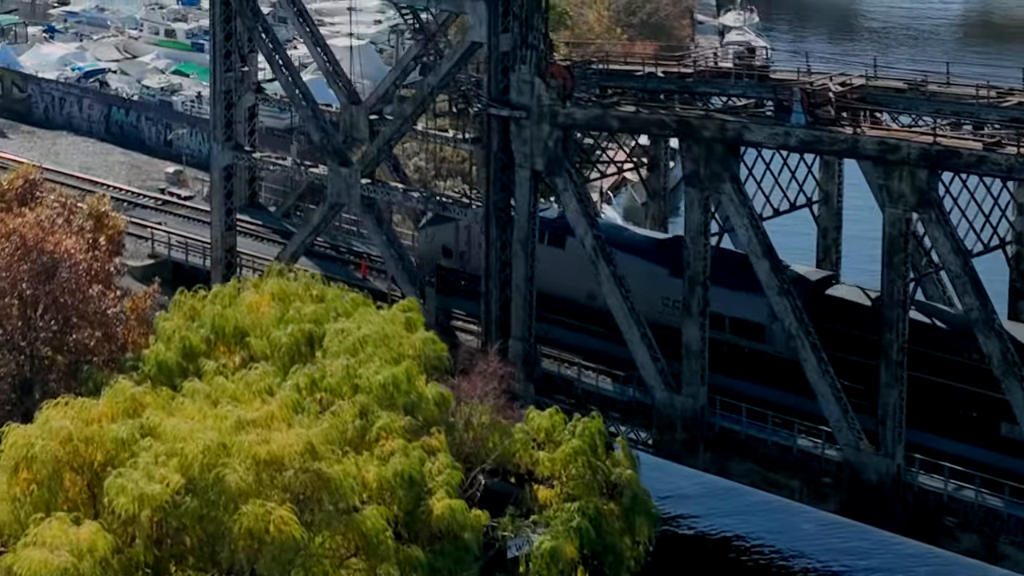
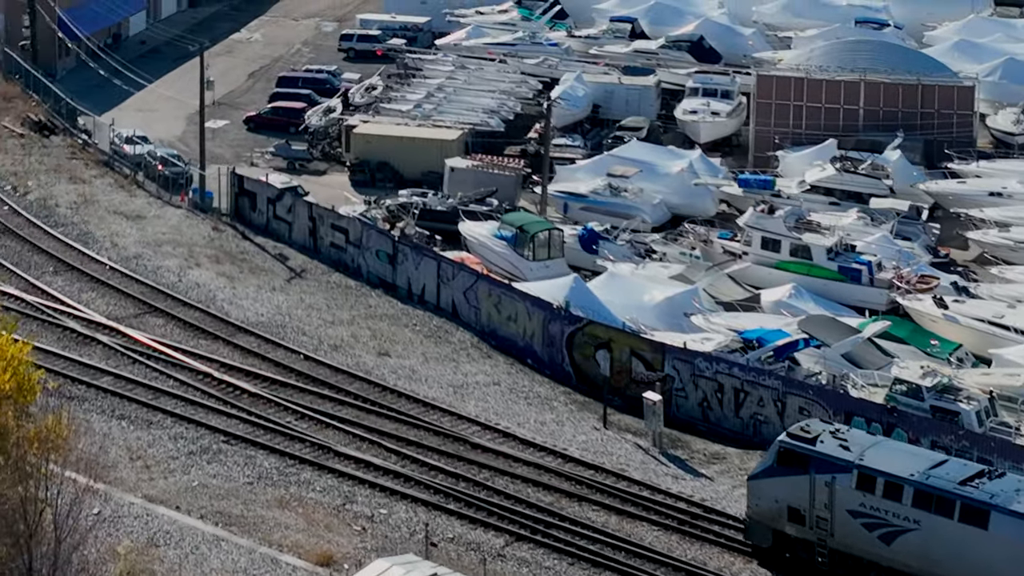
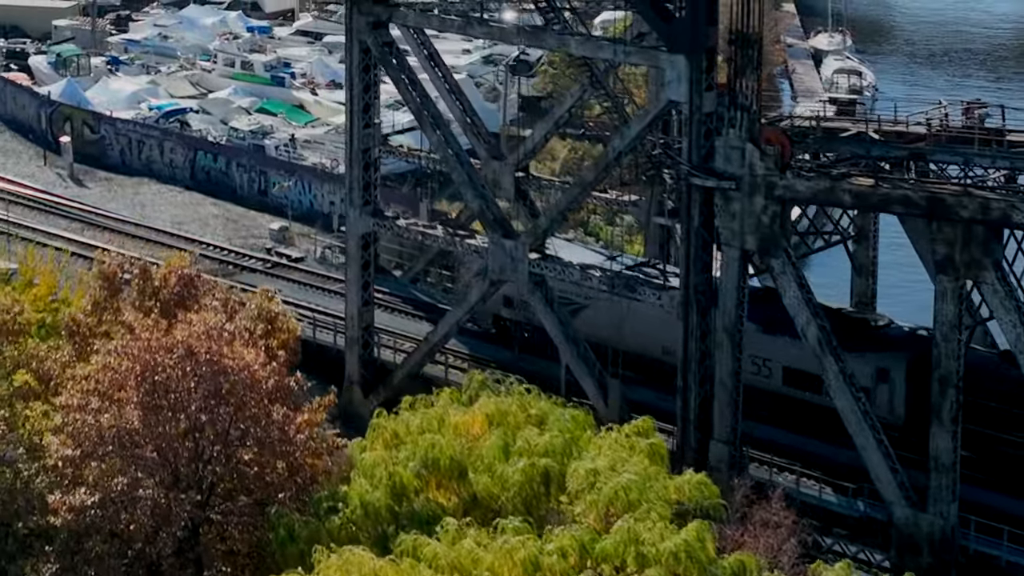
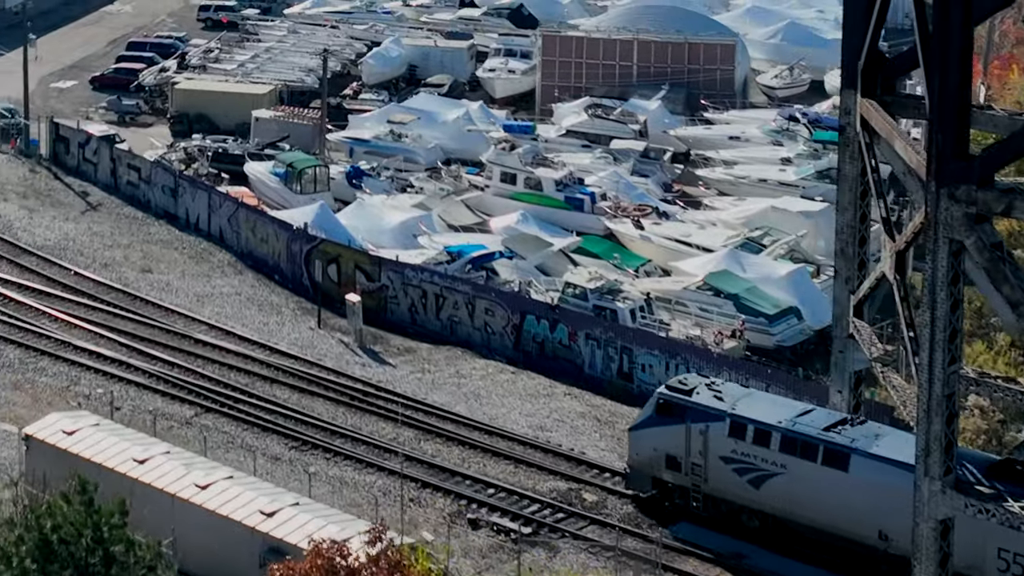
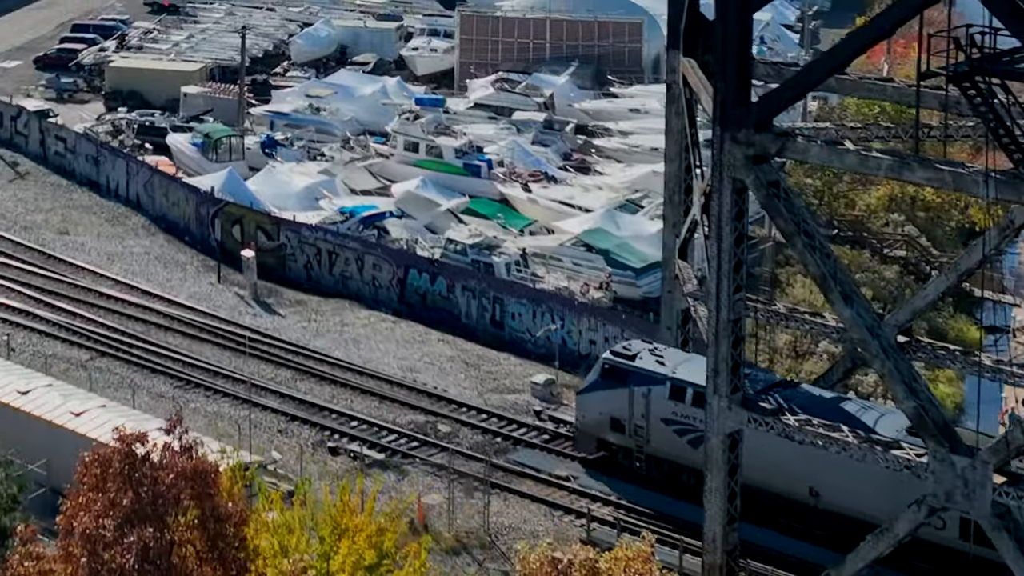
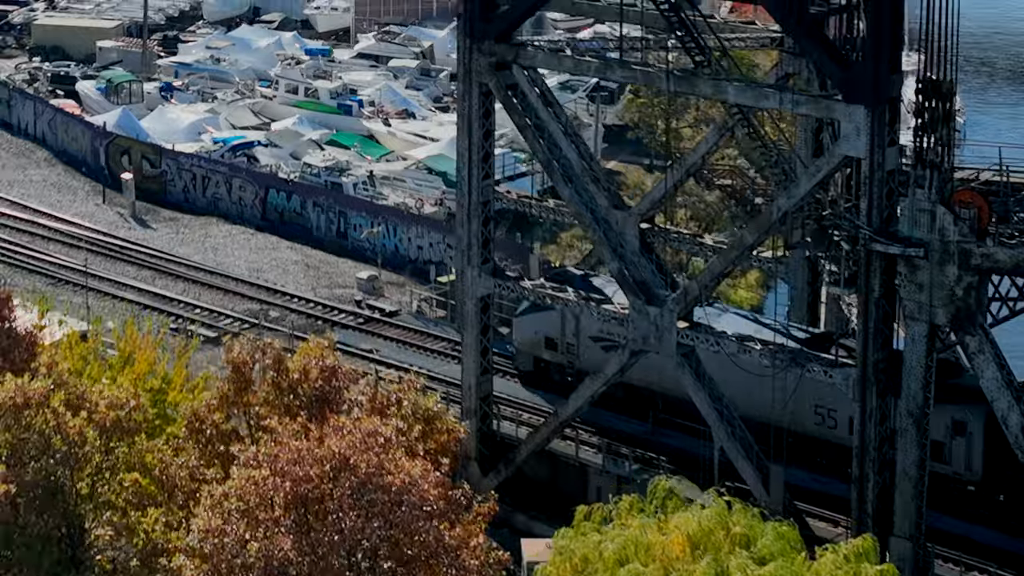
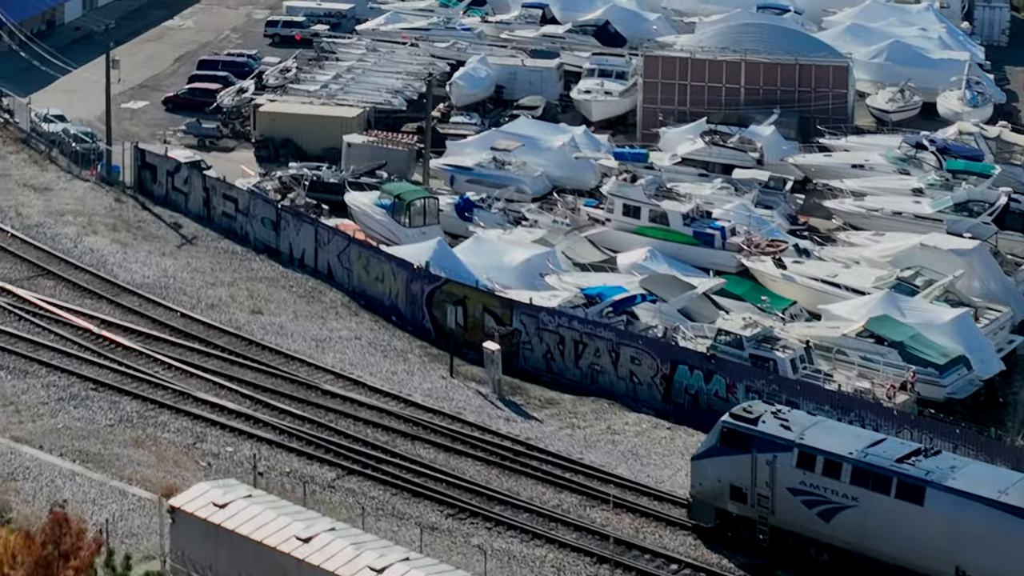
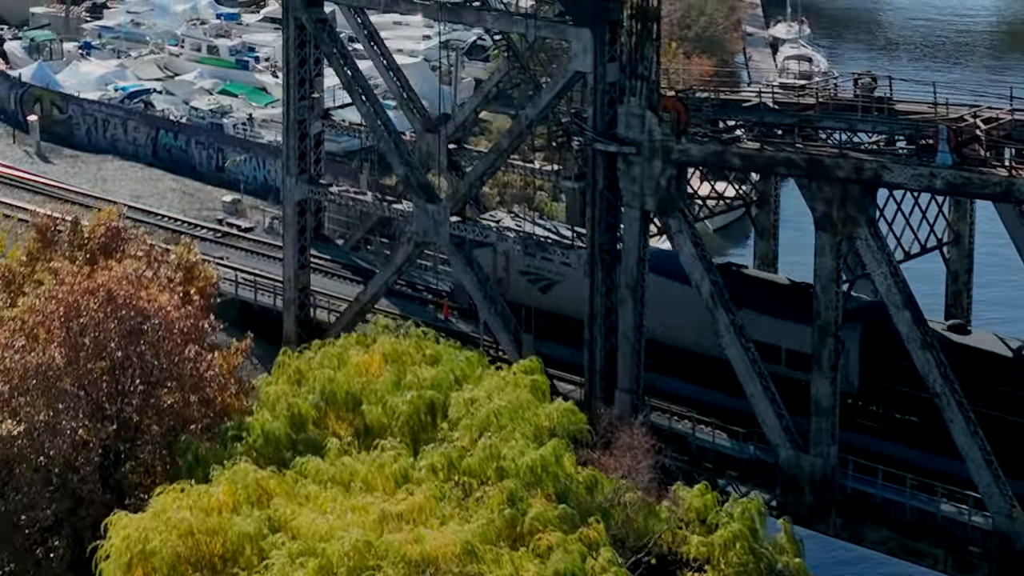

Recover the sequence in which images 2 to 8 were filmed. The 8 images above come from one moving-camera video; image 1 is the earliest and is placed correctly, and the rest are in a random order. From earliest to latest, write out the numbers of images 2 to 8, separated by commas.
8, 3, 6, 5, 4, 7, 2
